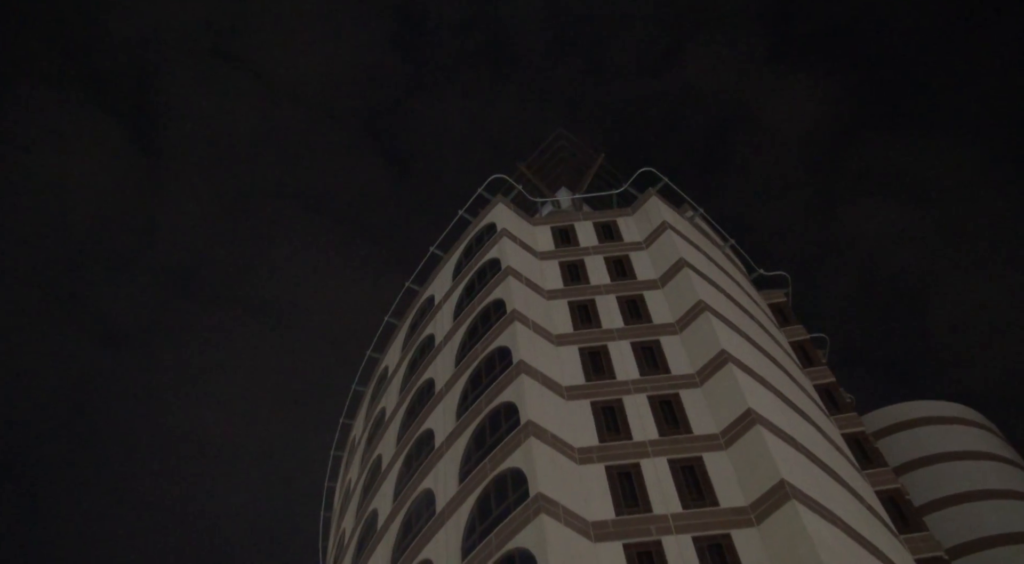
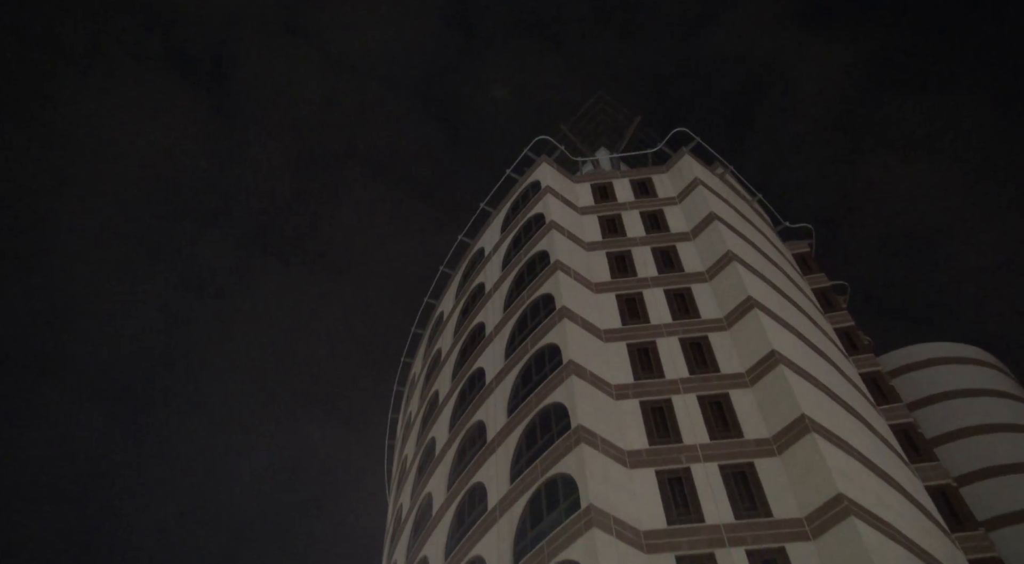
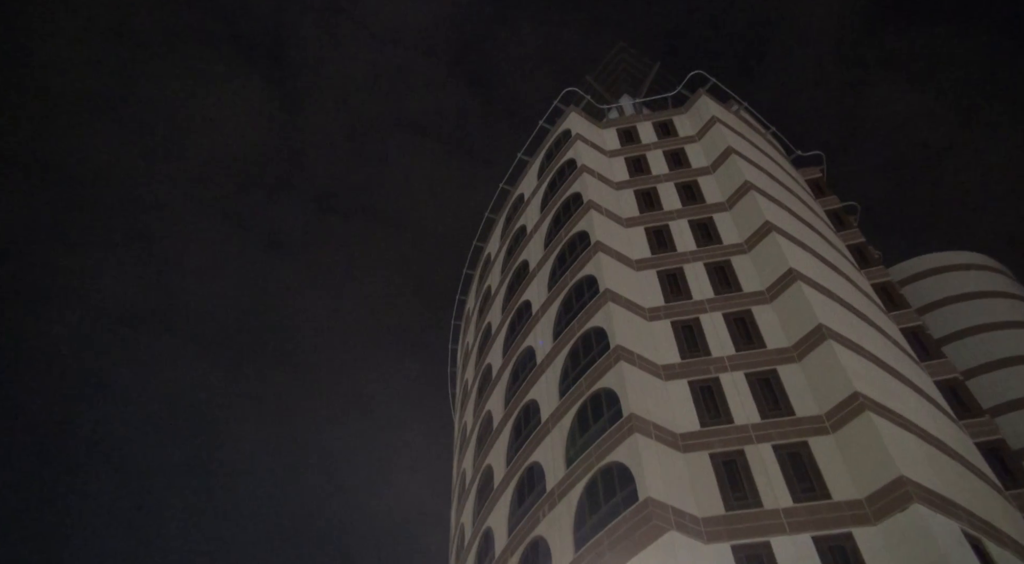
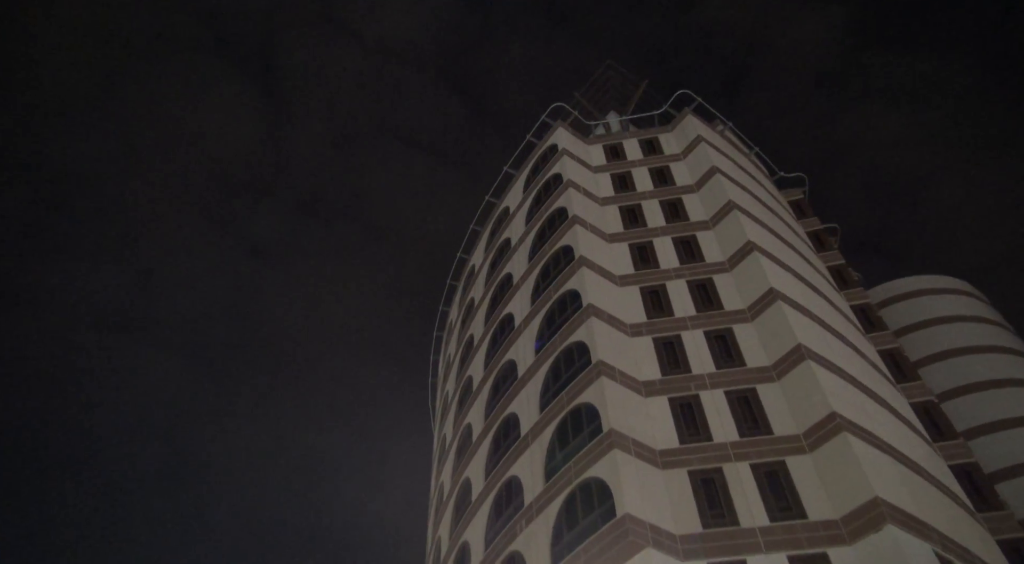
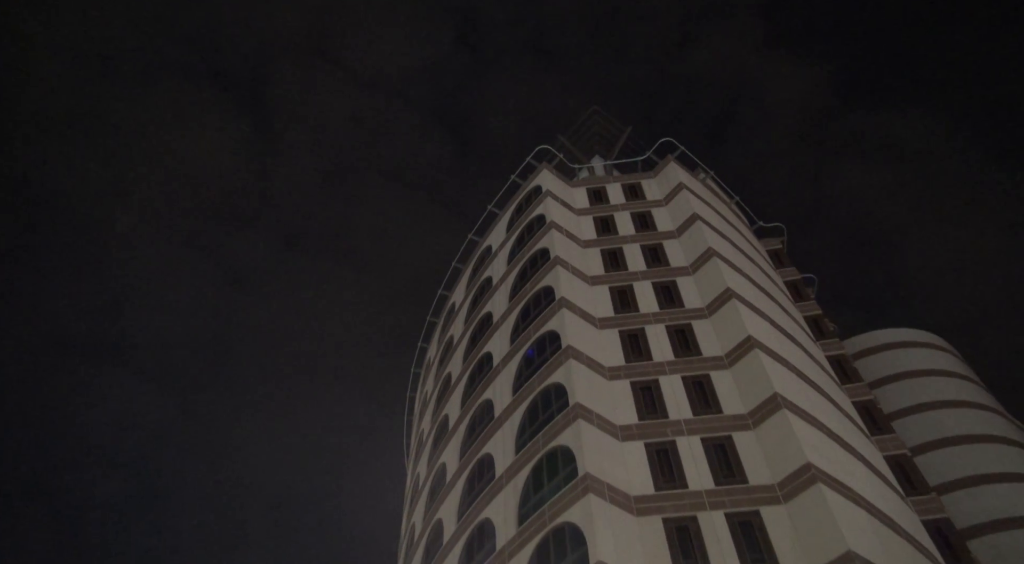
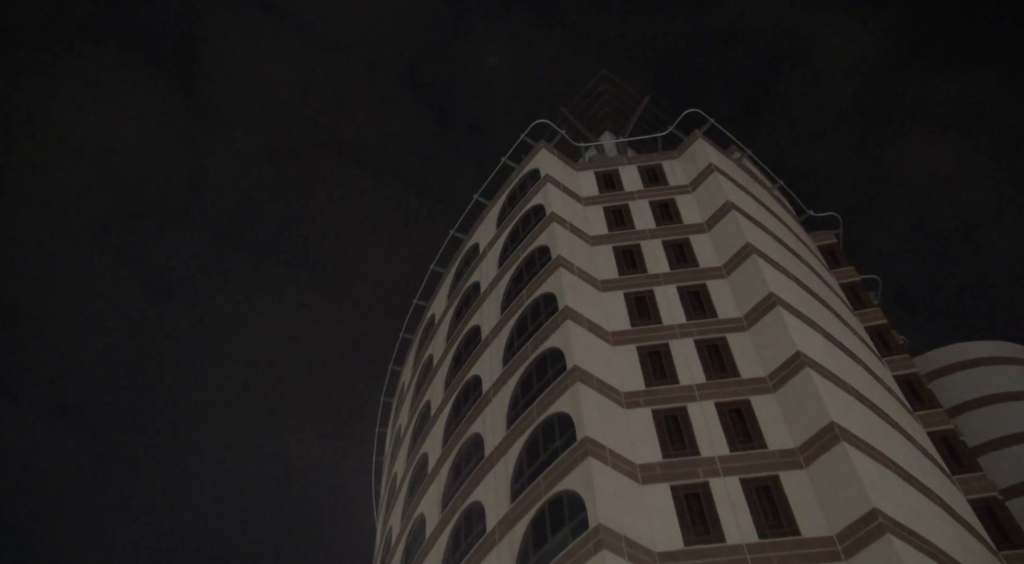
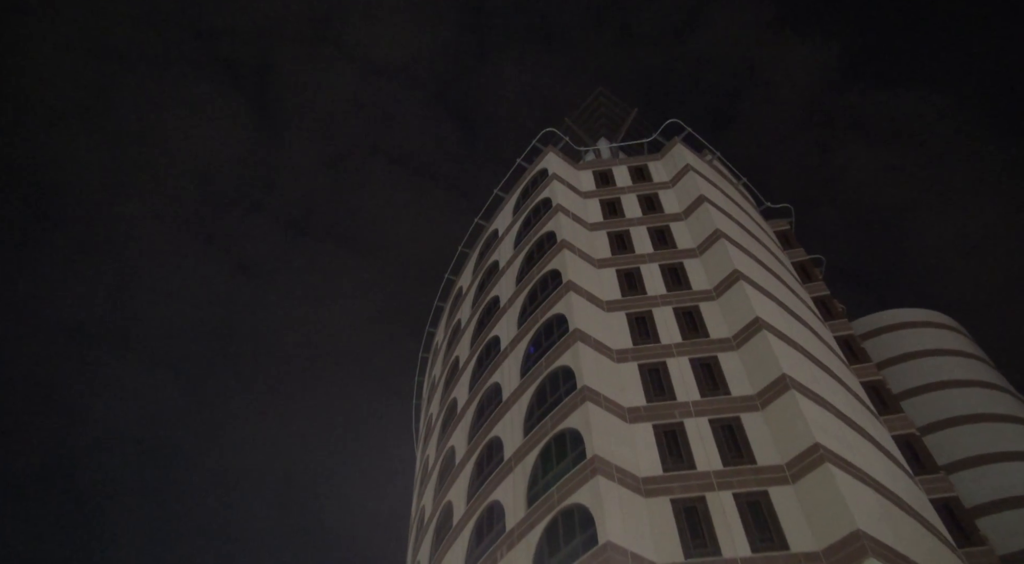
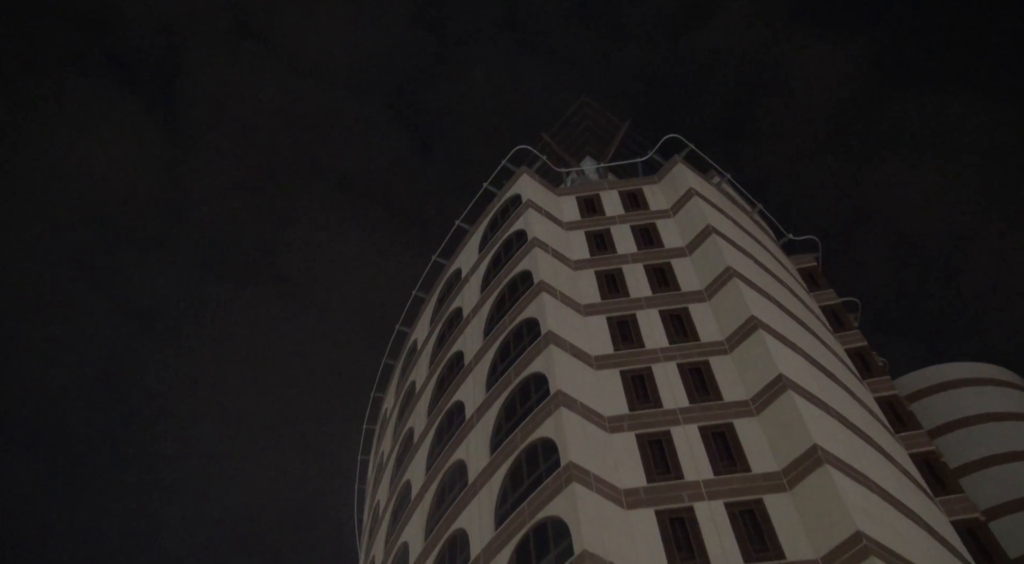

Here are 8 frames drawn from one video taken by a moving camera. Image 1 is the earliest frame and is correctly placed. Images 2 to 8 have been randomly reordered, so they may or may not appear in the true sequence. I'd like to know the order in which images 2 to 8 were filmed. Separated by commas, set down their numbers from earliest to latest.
8, 6, 2, 5, 7, 4, 3
